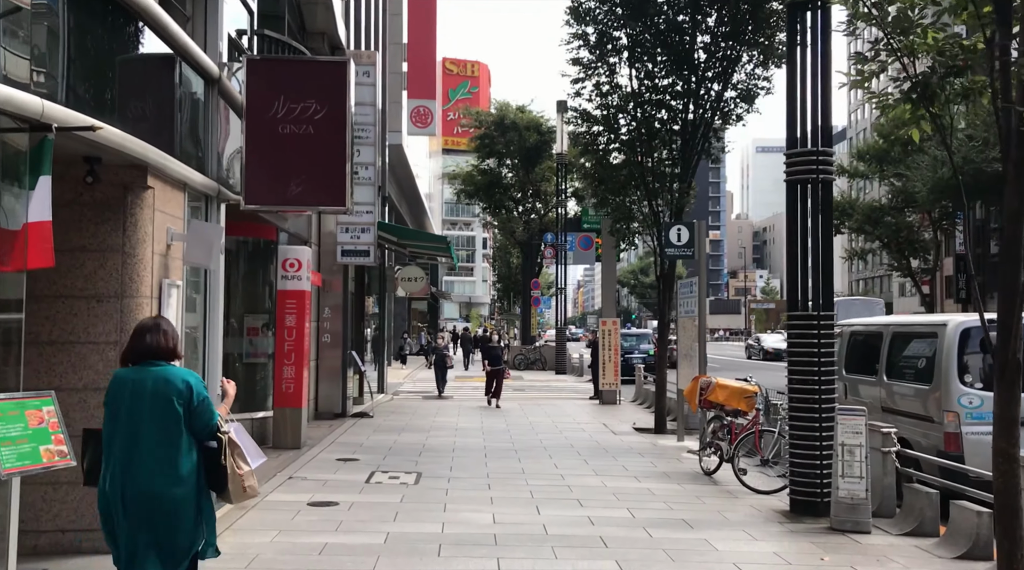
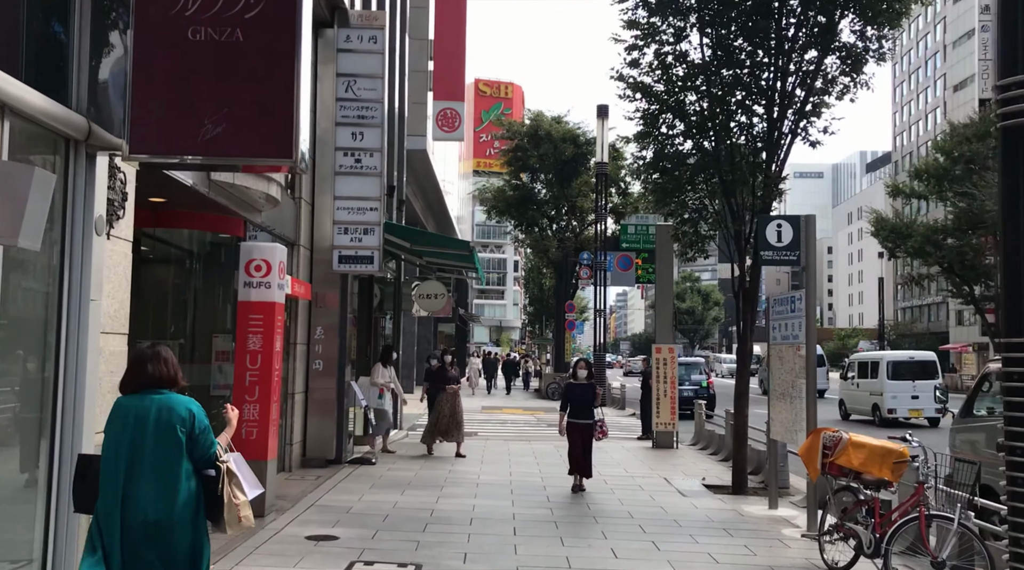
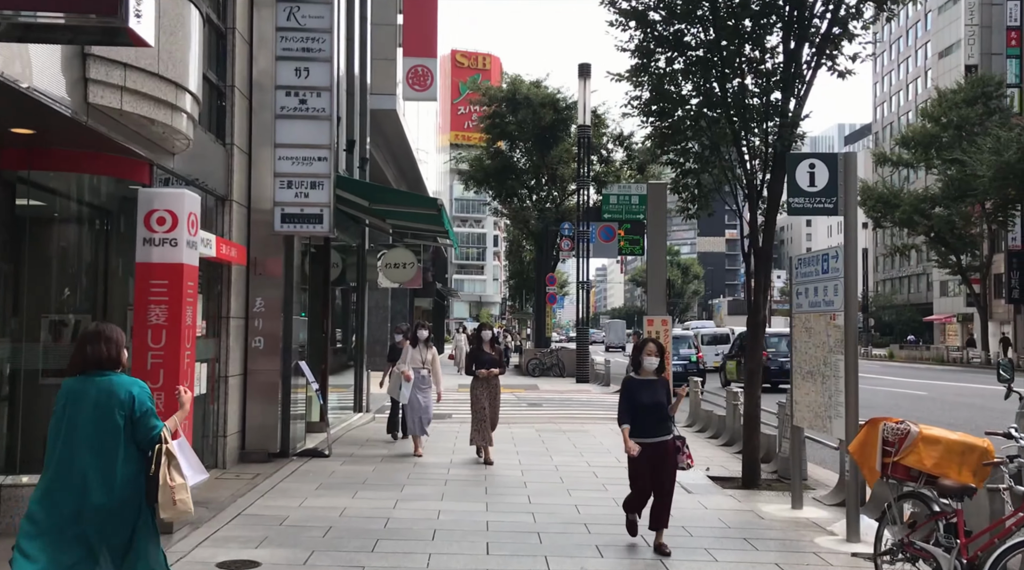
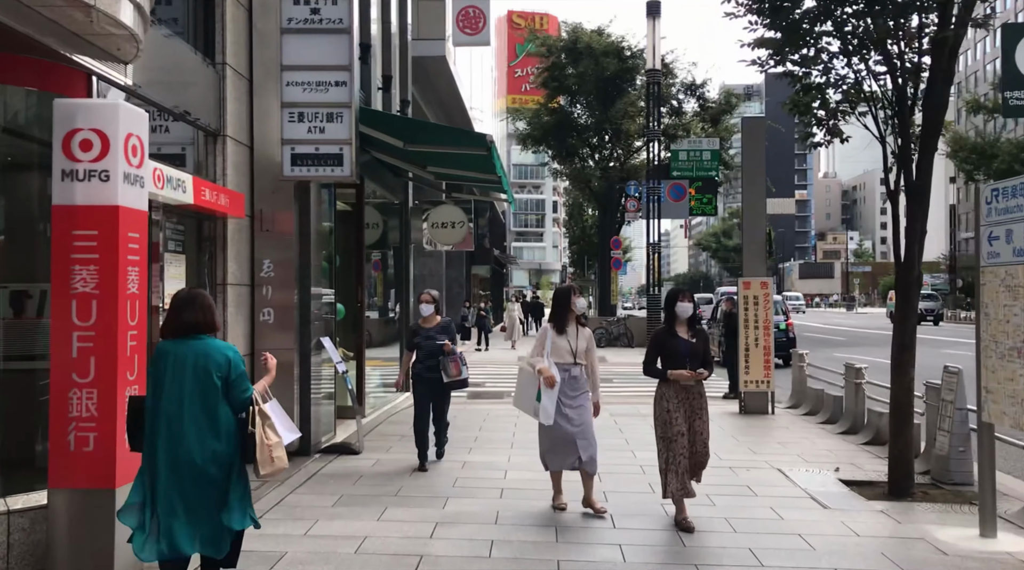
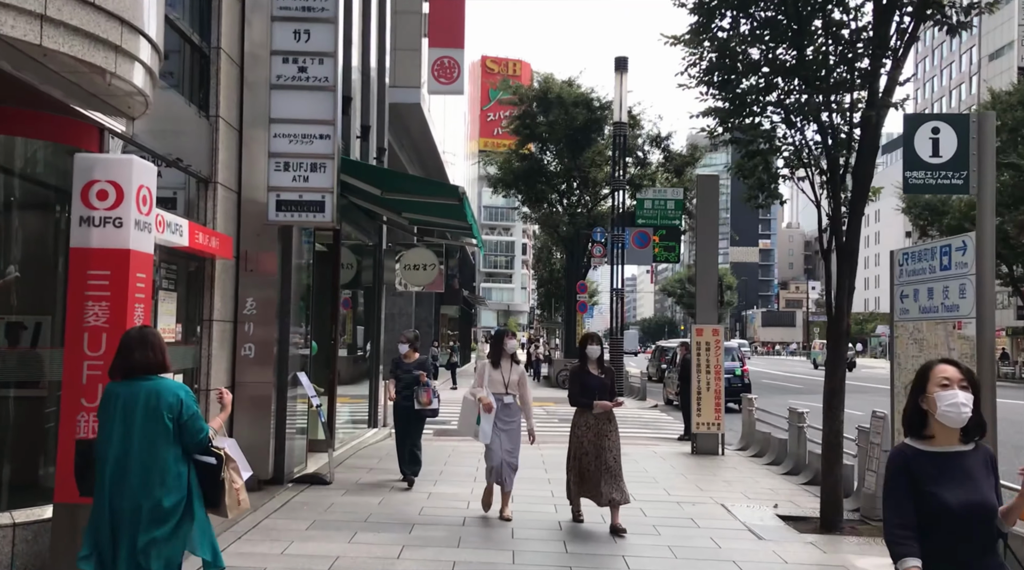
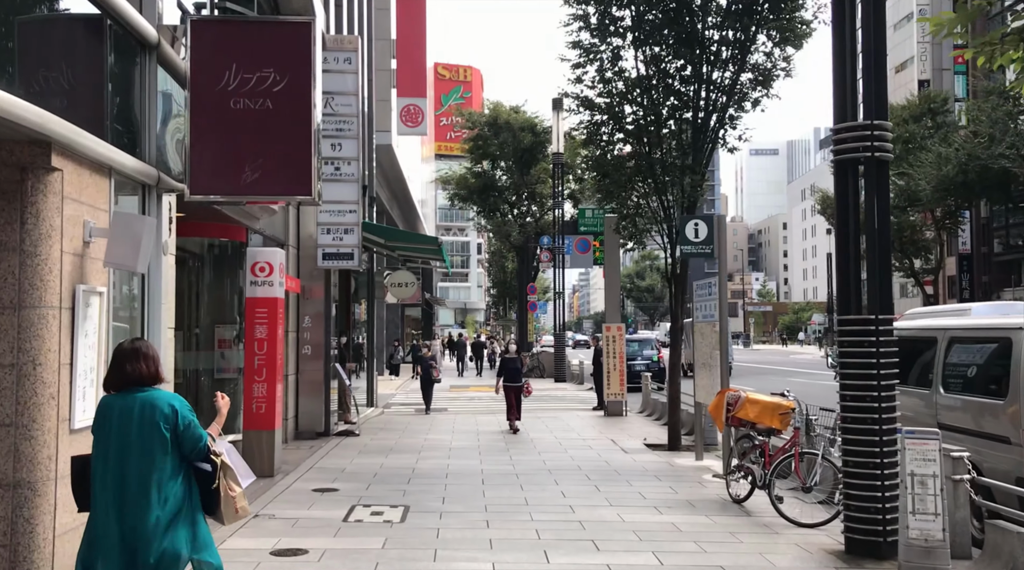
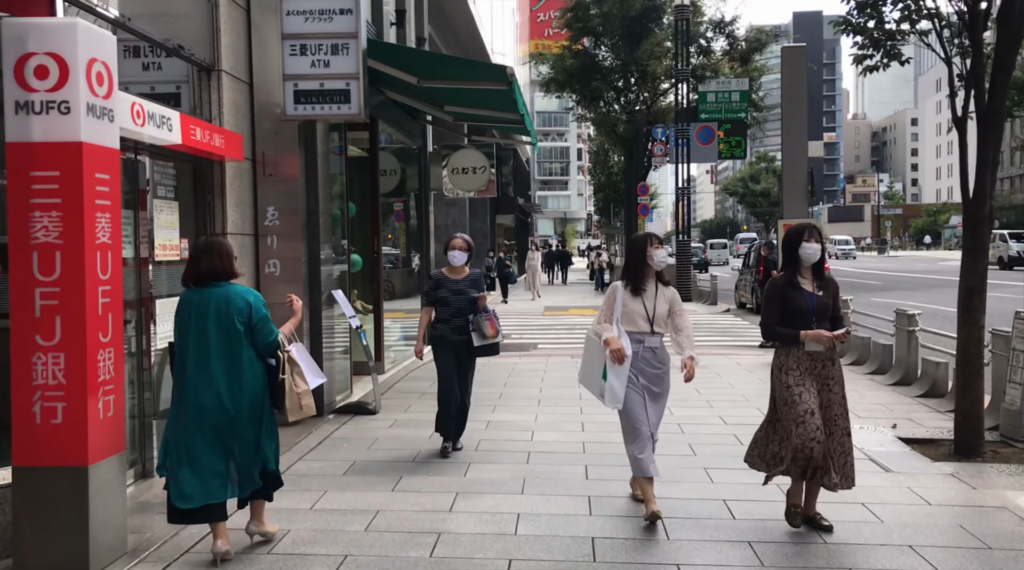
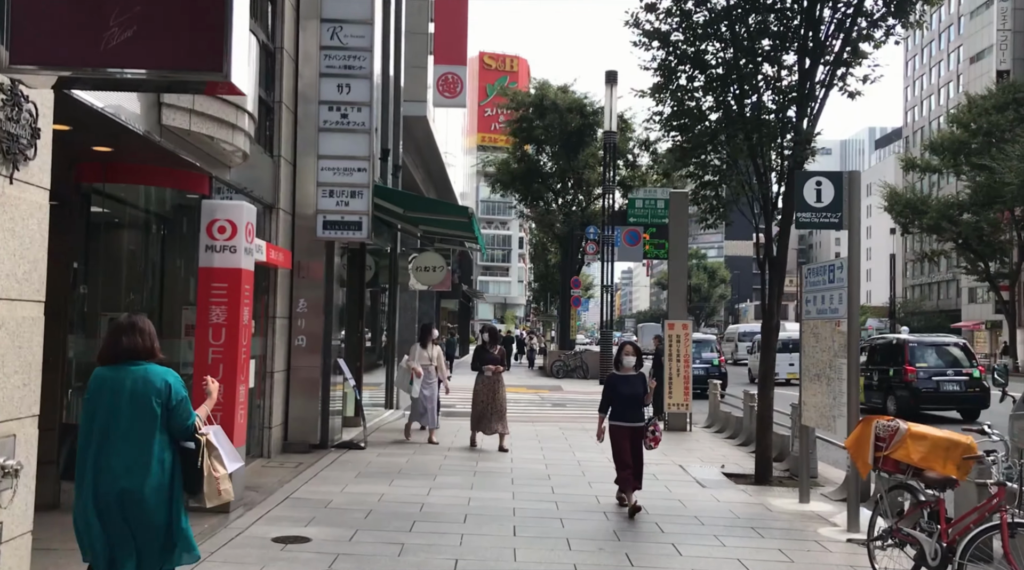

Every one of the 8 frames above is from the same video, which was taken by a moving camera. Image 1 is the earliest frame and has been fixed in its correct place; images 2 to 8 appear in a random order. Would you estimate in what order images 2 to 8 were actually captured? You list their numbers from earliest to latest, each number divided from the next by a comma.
6, 2, 8, 3, 5, 4, 7
